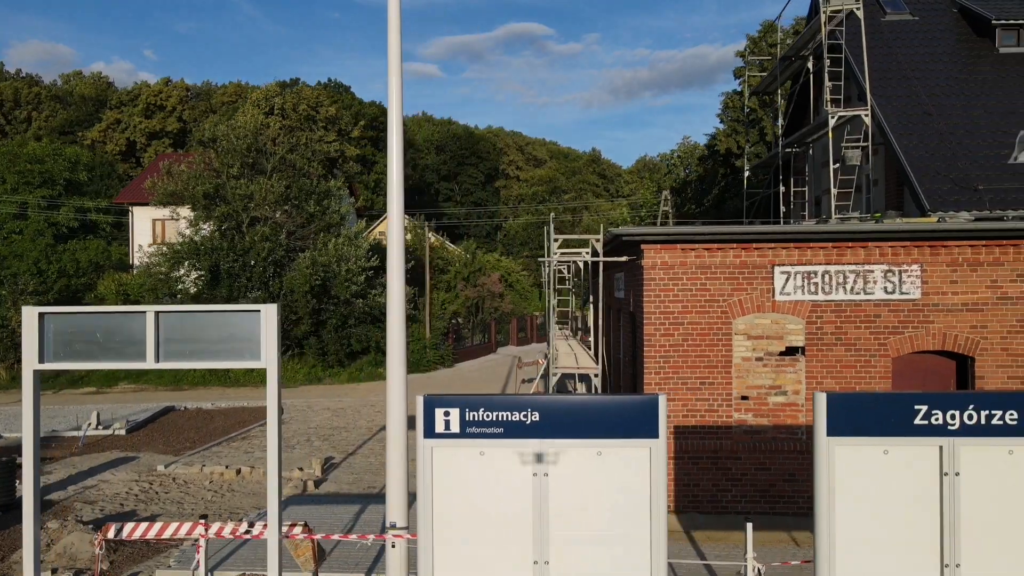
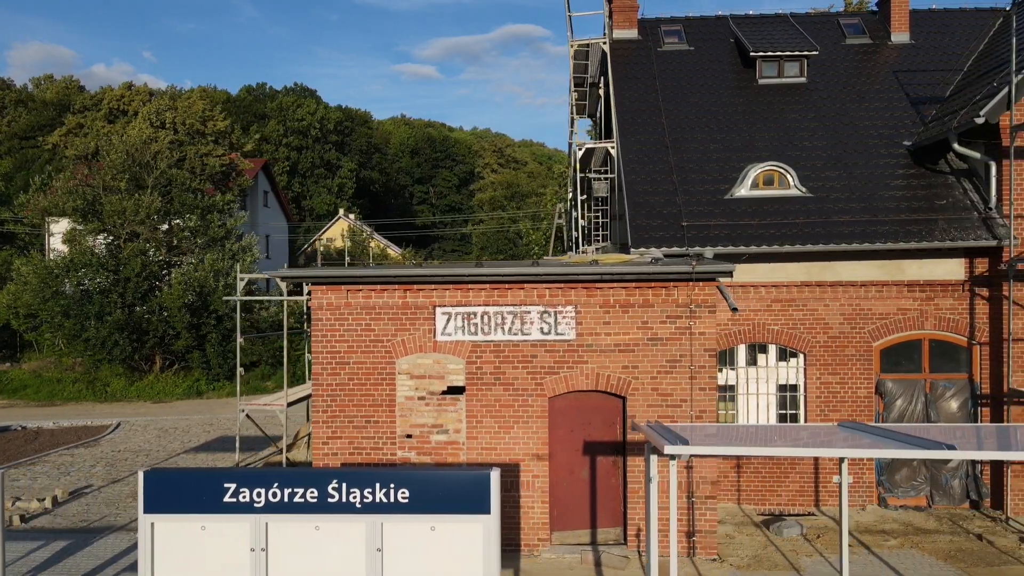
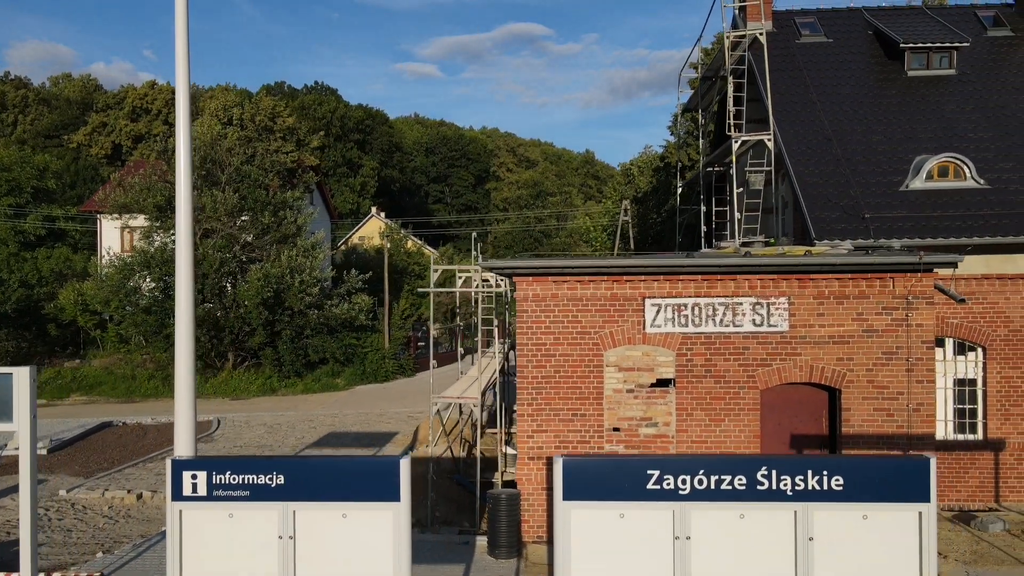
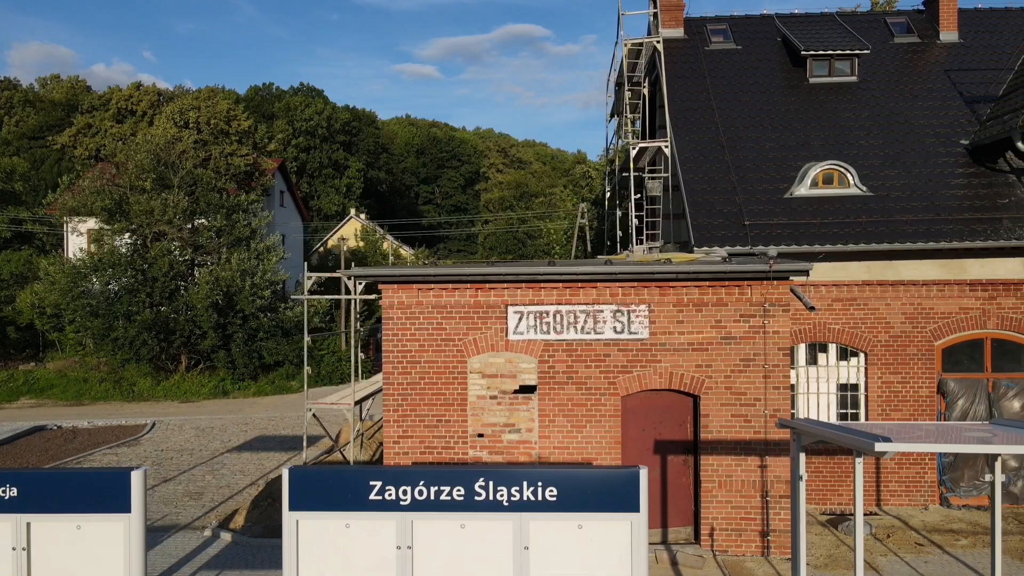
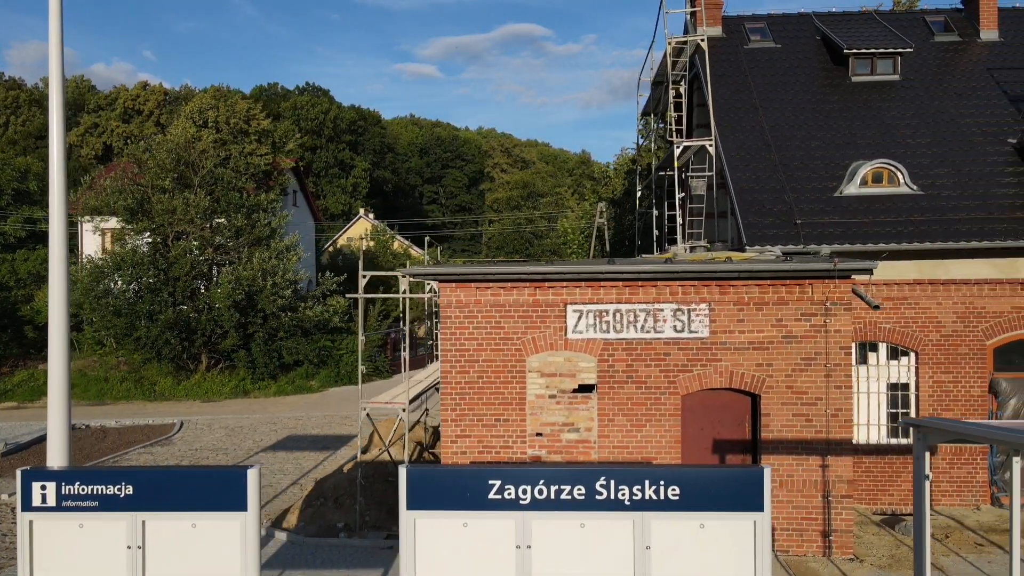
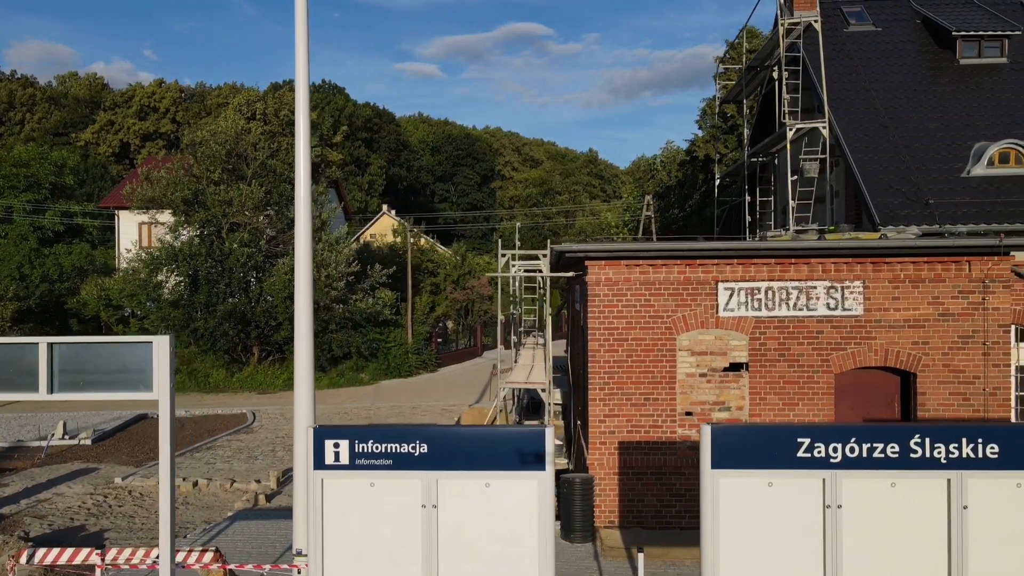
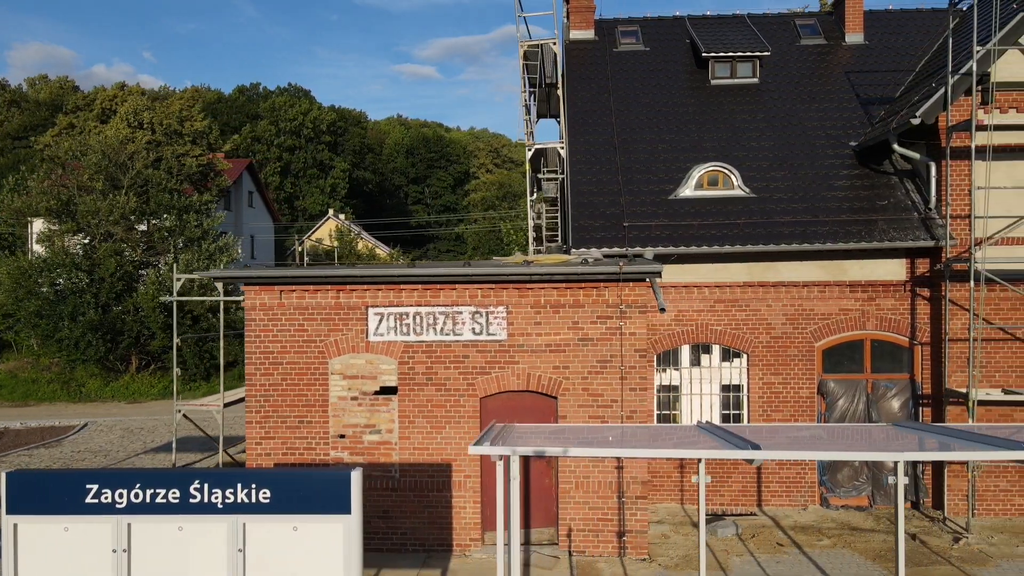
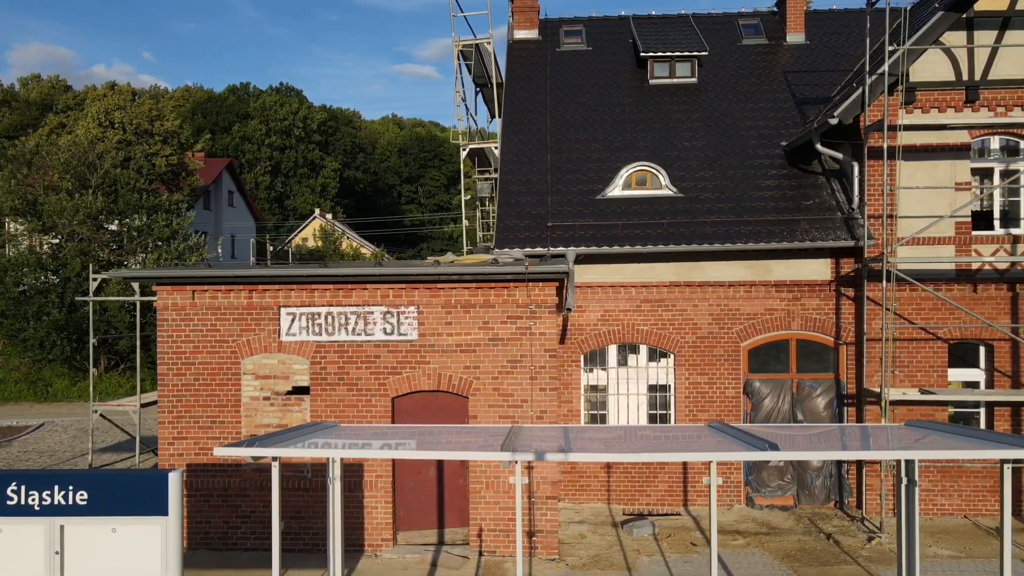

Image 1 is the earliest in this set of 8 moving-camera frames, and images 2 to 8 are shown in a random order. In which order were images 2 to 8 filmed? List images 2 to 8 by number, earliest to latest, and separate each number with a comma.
6, 3, 5, 4, 2, 7, 8
